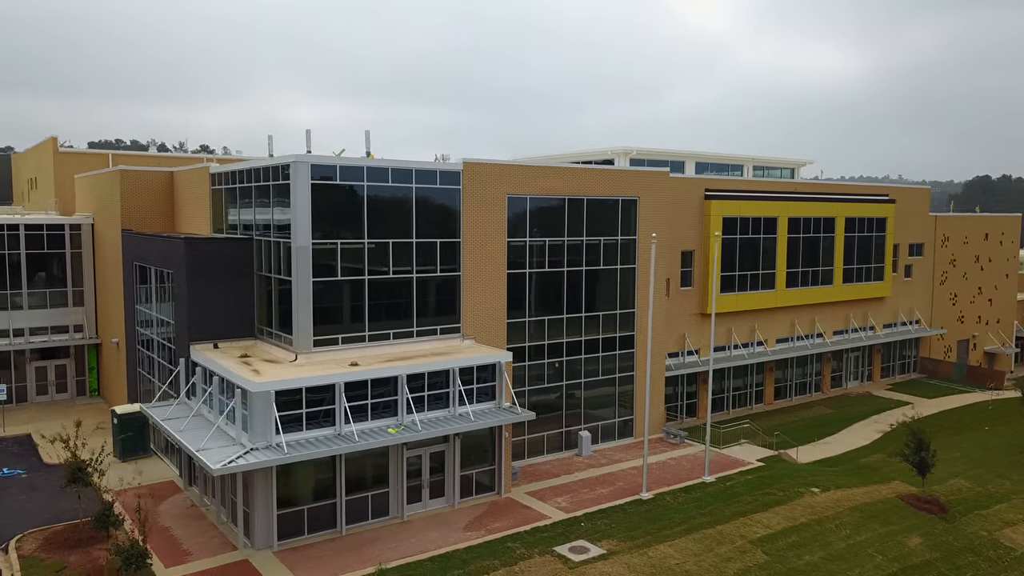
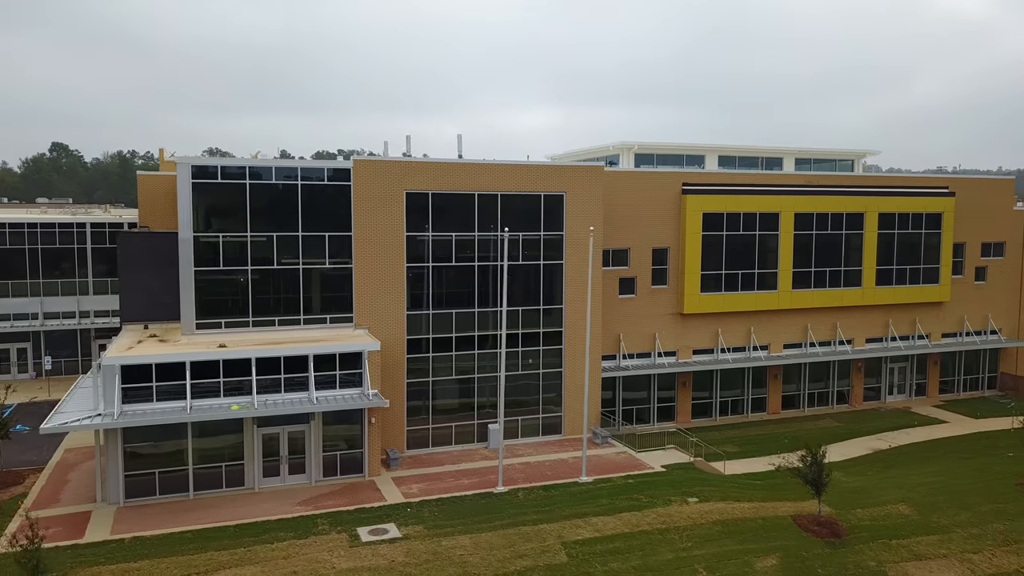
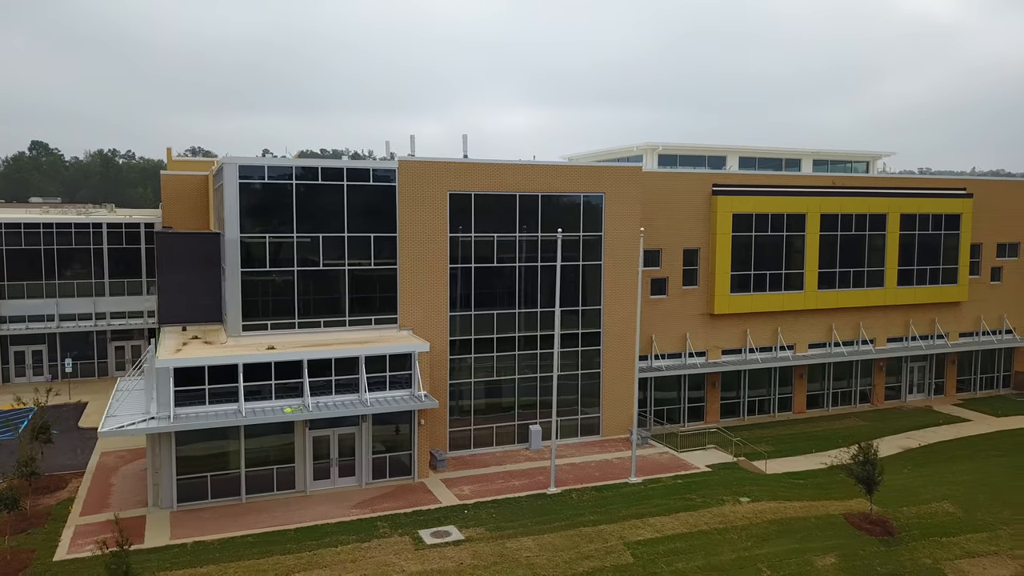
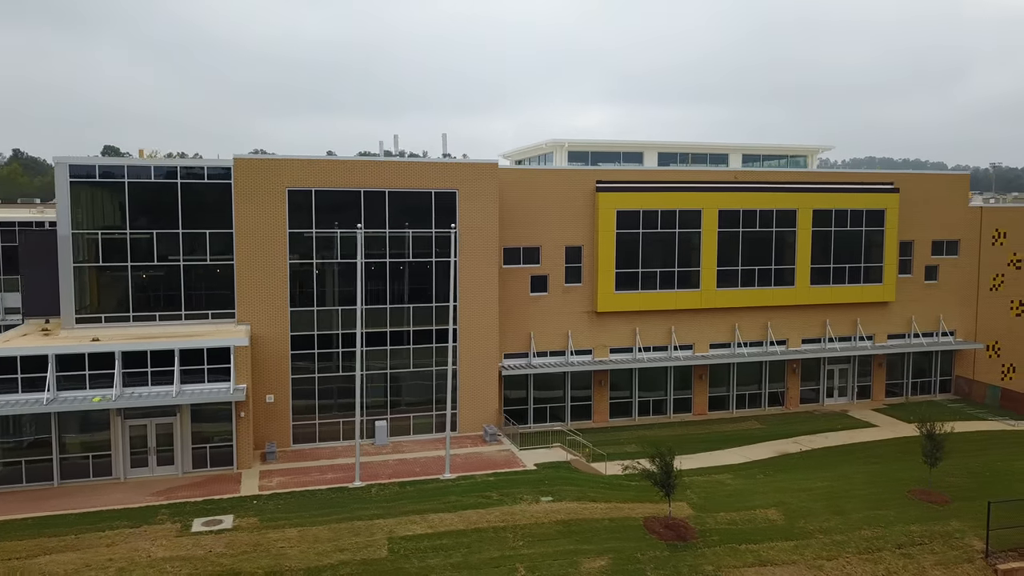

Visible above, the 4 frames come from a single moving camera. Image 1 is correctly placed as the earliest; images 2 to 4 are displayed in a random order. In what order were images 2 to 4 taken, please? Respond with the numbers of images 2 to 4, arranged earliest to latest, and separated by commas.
3, 2, 4
